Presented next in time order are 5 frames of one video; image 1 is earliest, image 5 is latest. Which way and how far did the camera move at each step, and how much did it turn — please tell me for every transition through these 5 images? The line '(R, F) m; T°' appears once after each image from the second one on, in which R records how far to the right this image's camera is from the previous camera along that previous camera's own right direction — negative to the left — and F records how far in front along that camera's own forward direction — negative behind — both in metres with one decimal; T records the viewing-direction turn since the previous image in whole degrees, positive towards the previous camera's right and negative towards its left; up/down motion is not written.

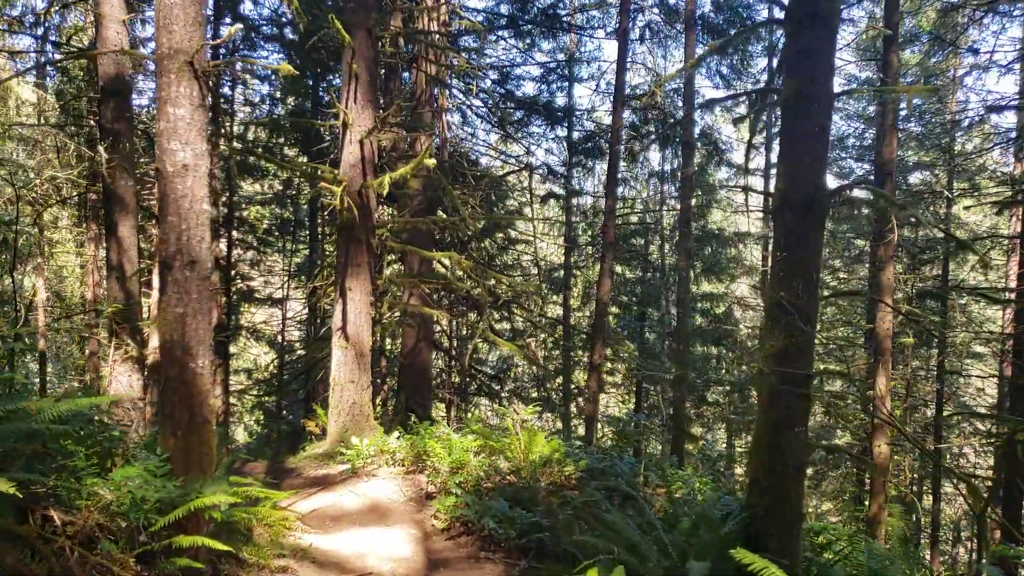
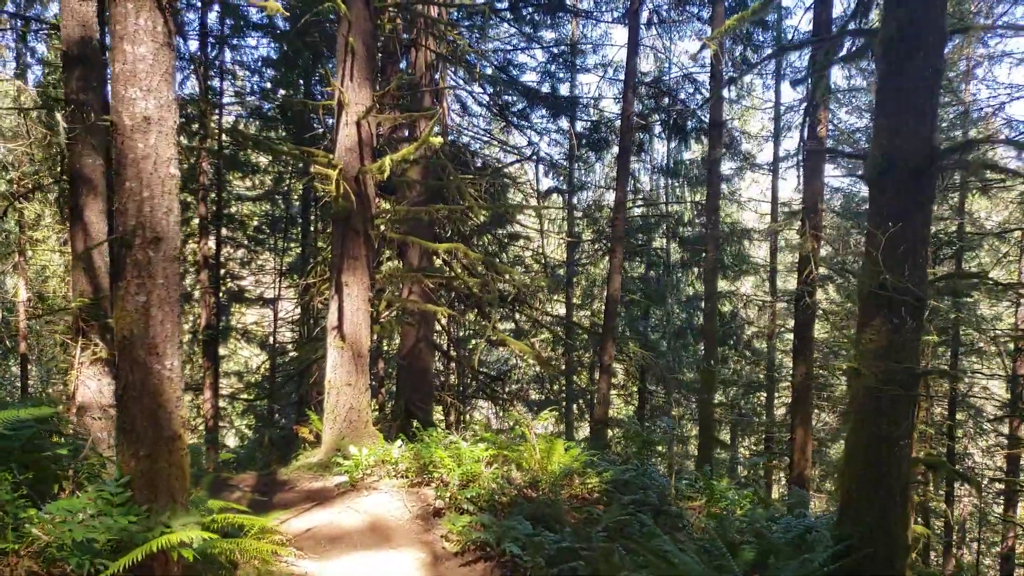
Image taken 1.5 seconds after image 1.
(-0.1, +0.5) m; 0°
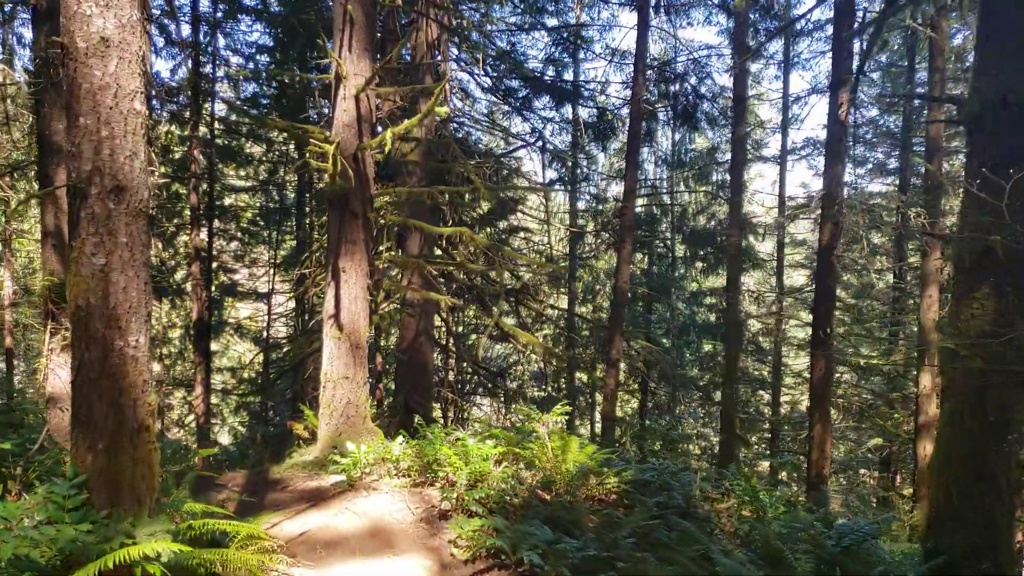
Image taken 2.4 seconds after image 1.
(-0.1, +0.4) m; 0°
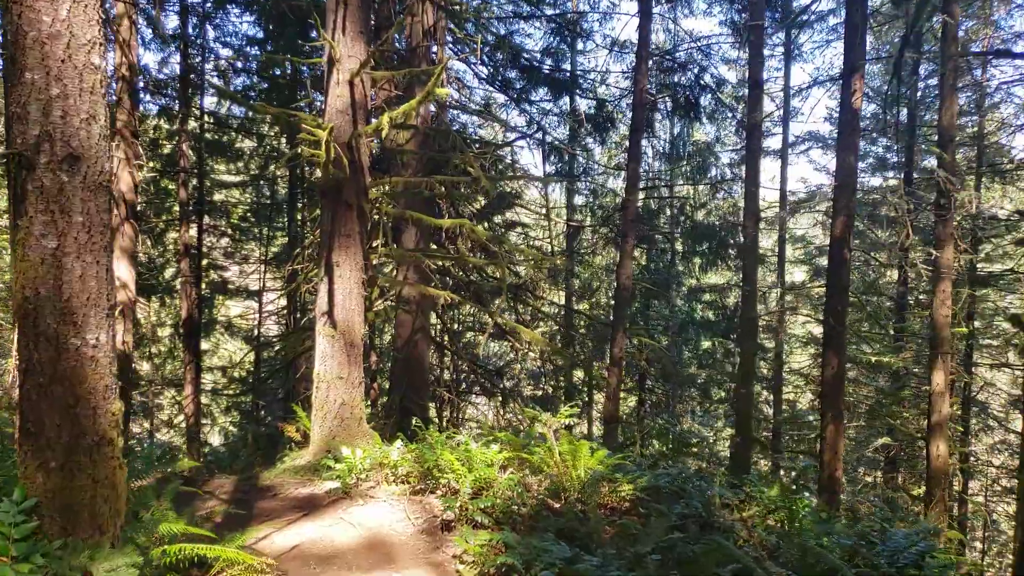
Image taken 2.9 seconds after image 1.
(-0.1, +0.3) m; 0°
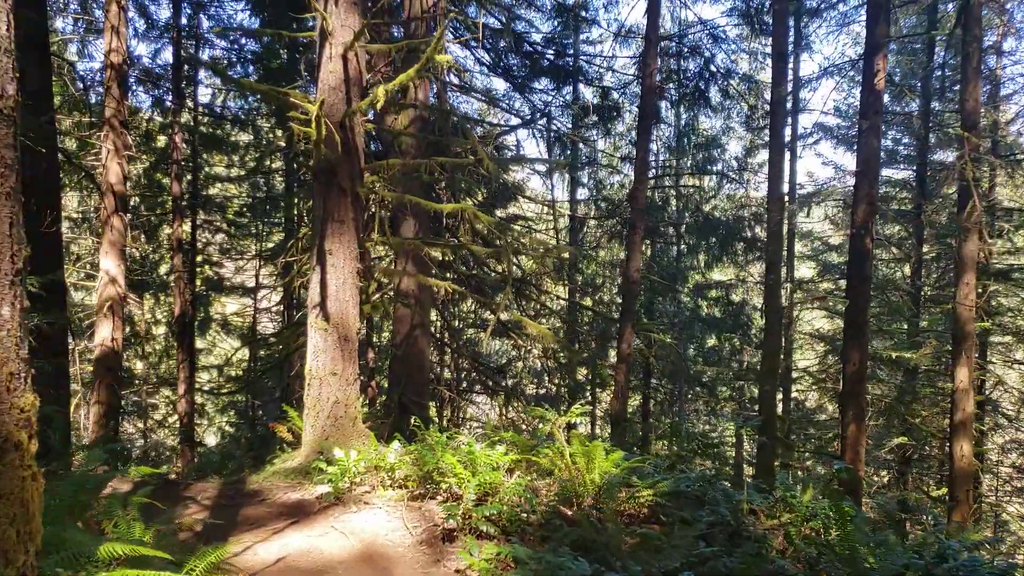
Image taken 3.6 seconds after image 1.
(0.0, +0.4) m; 0°
